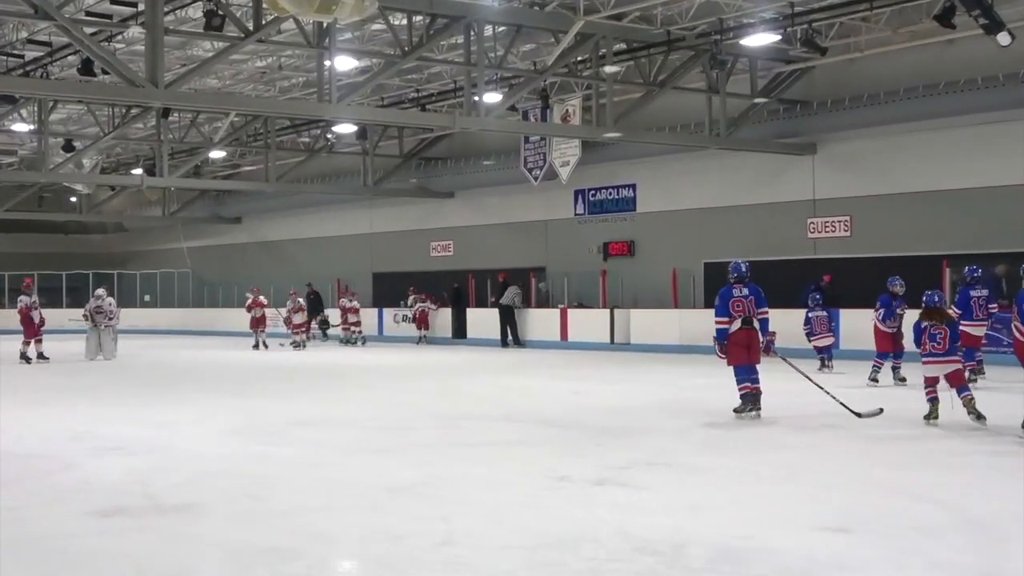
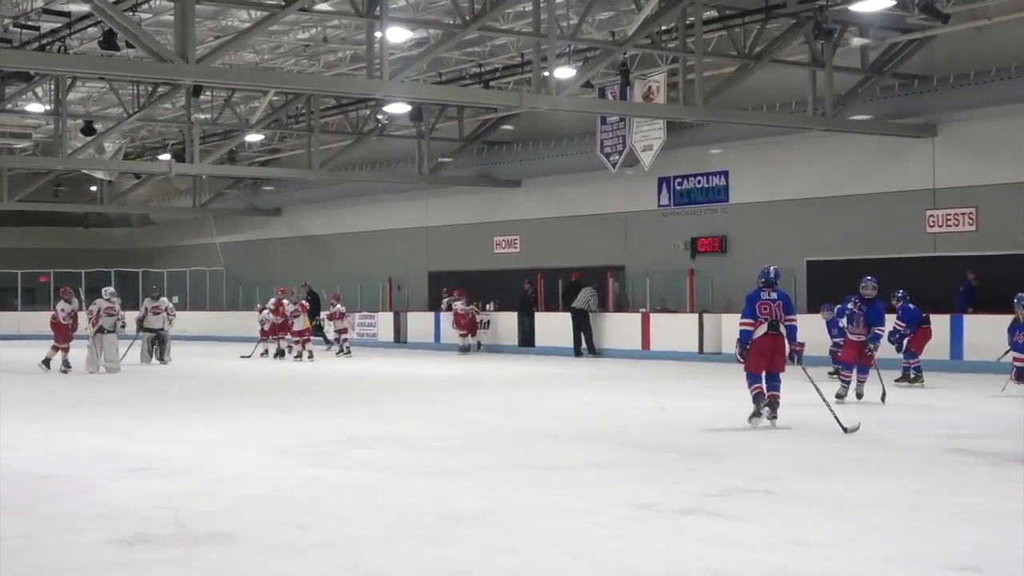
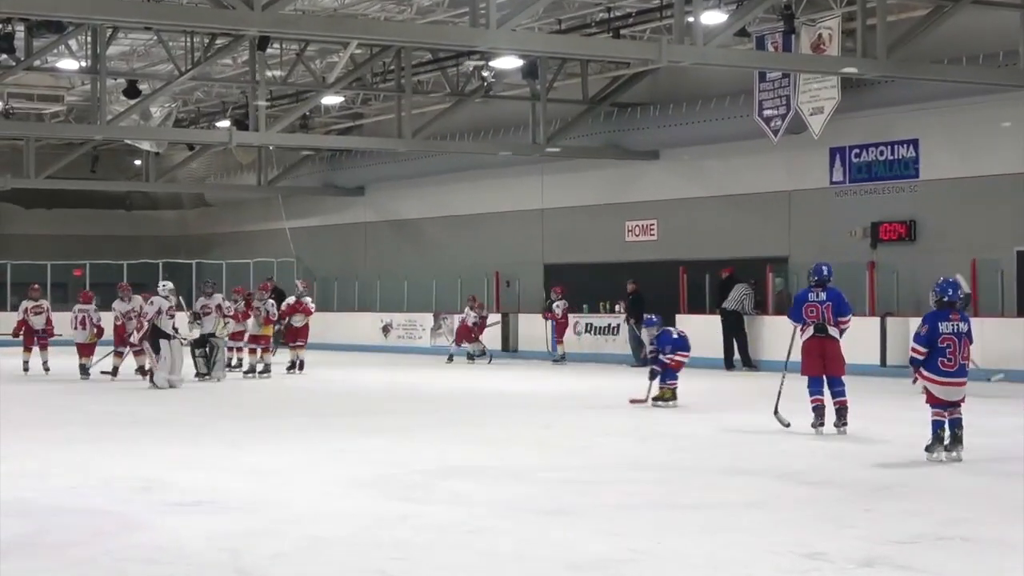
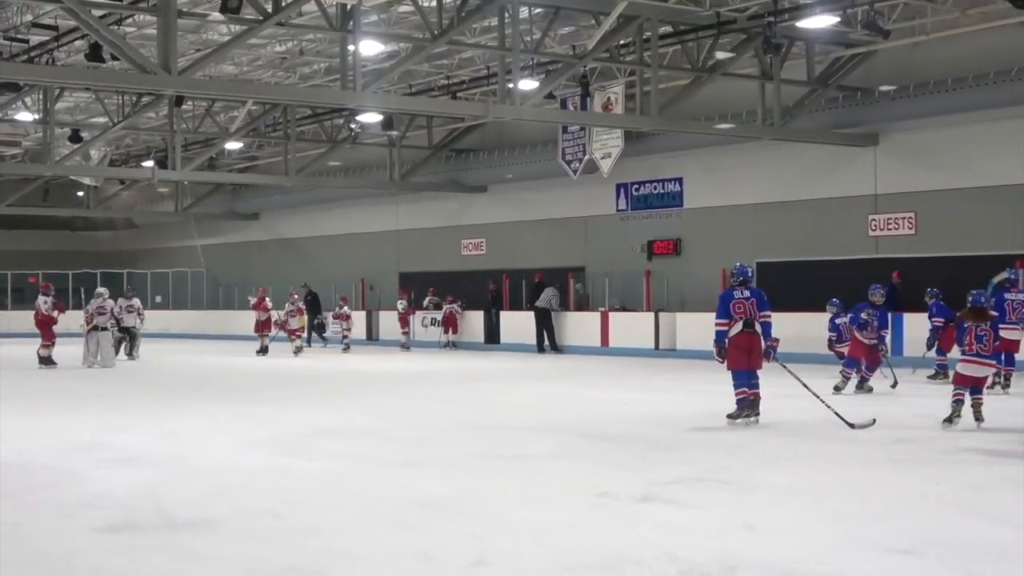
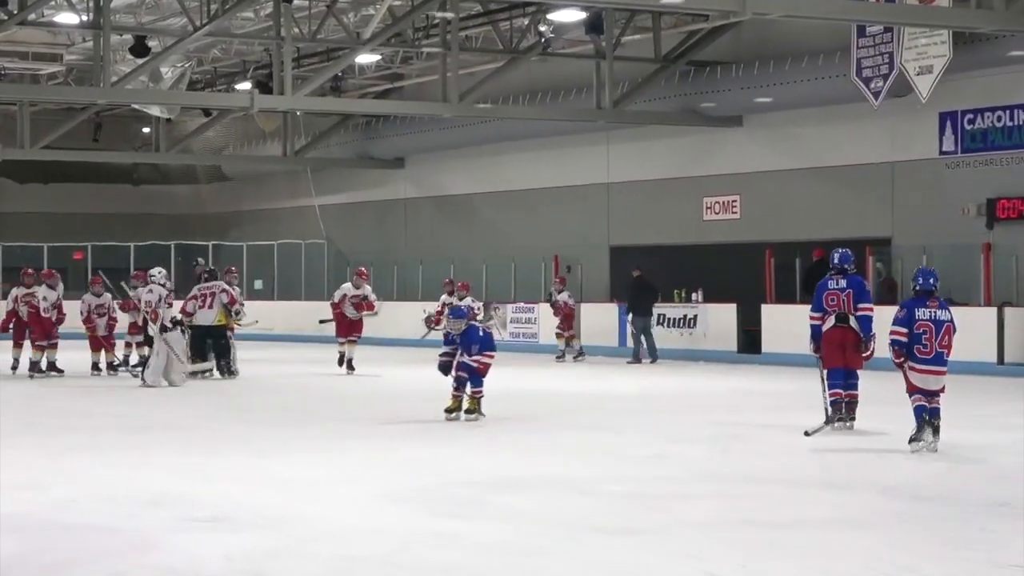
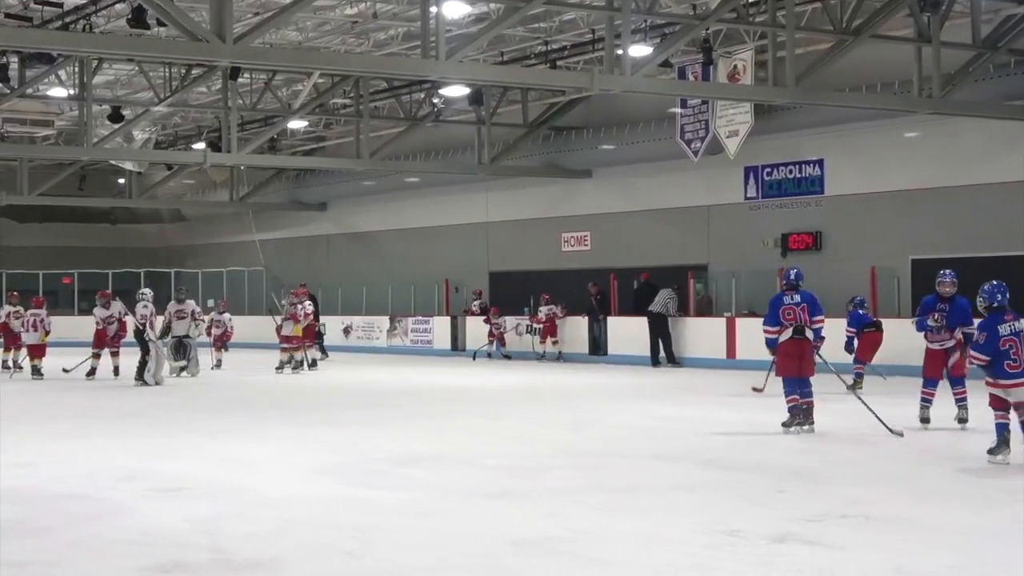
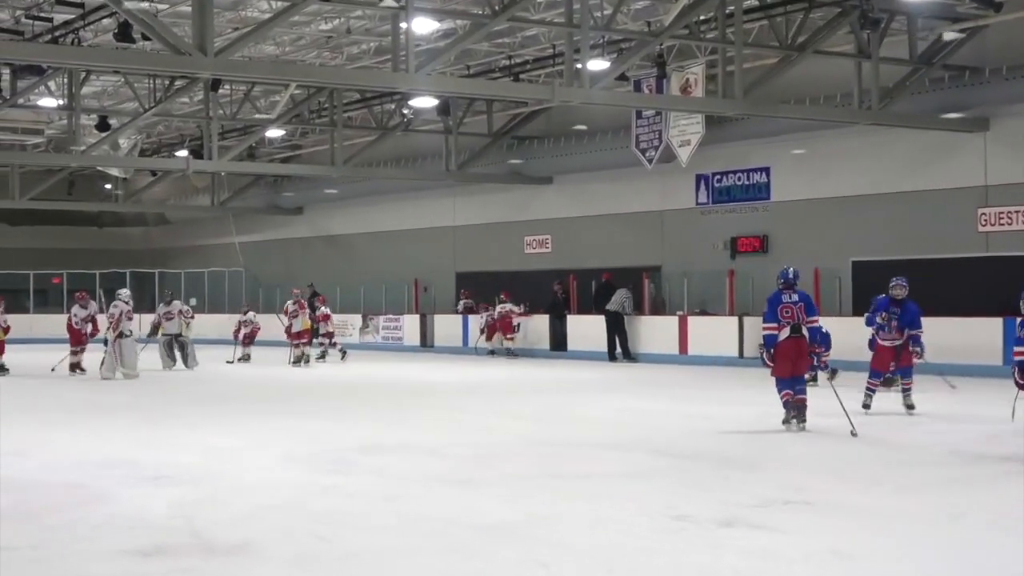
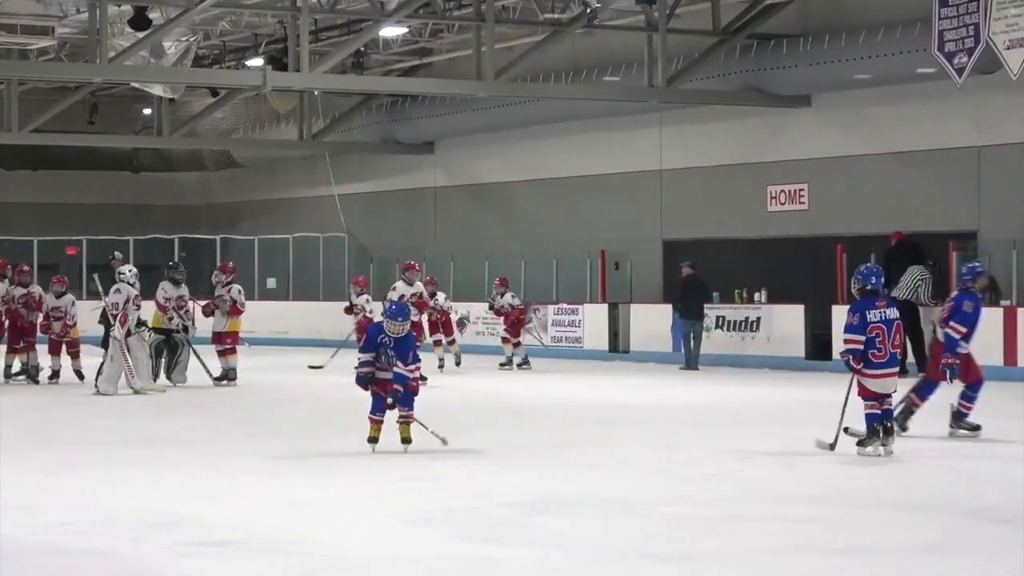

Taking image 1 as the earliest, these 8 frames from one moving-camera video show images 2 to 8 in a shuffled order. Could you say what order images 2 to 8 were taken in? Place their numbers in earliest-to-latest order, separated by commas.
4, 2, 7, 6, 3, 5, 8
